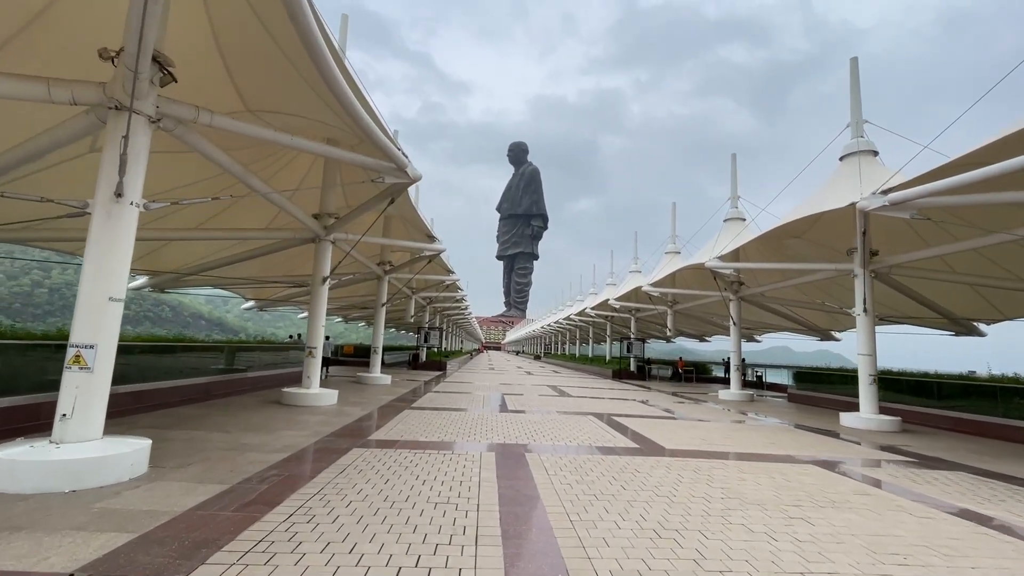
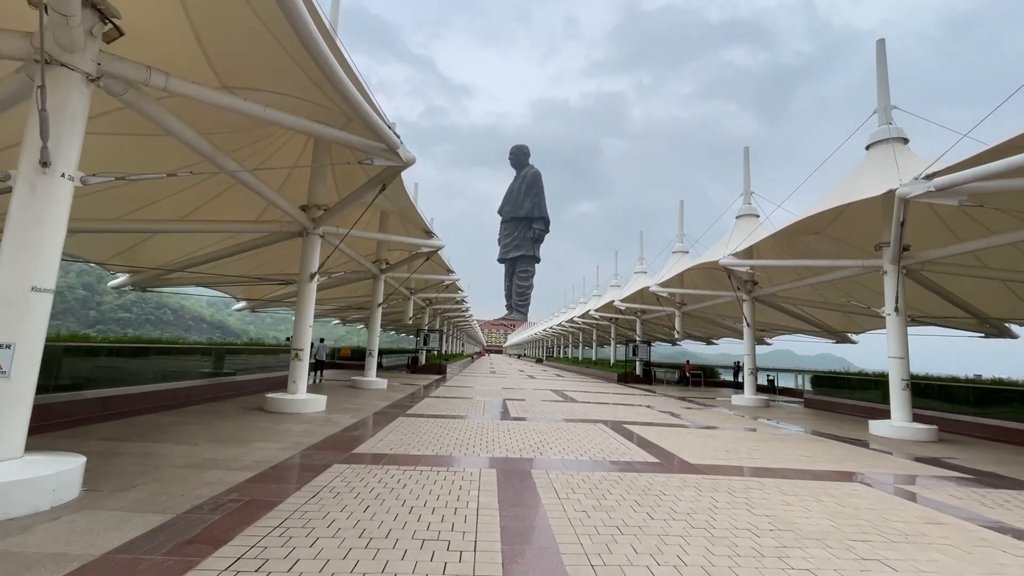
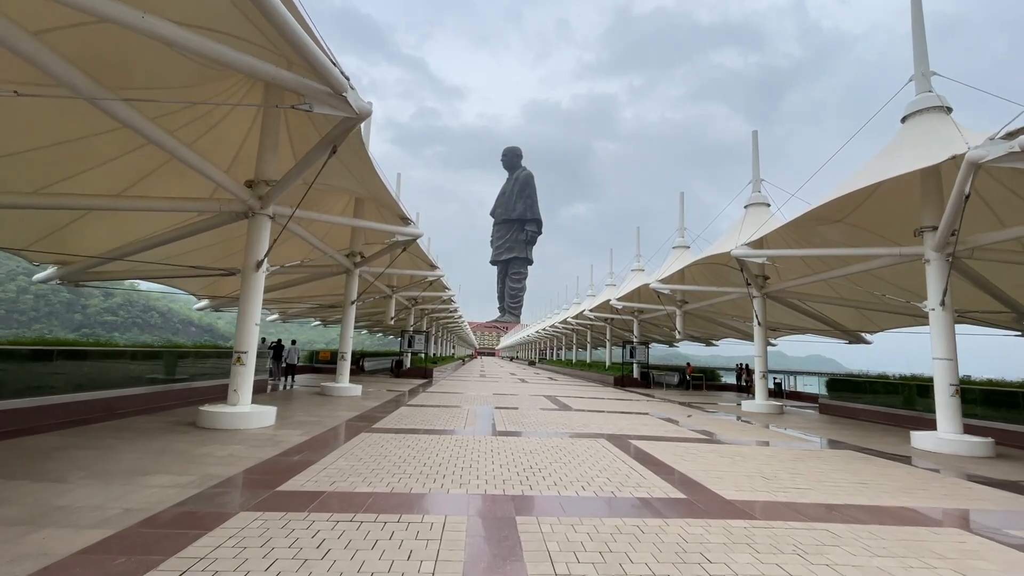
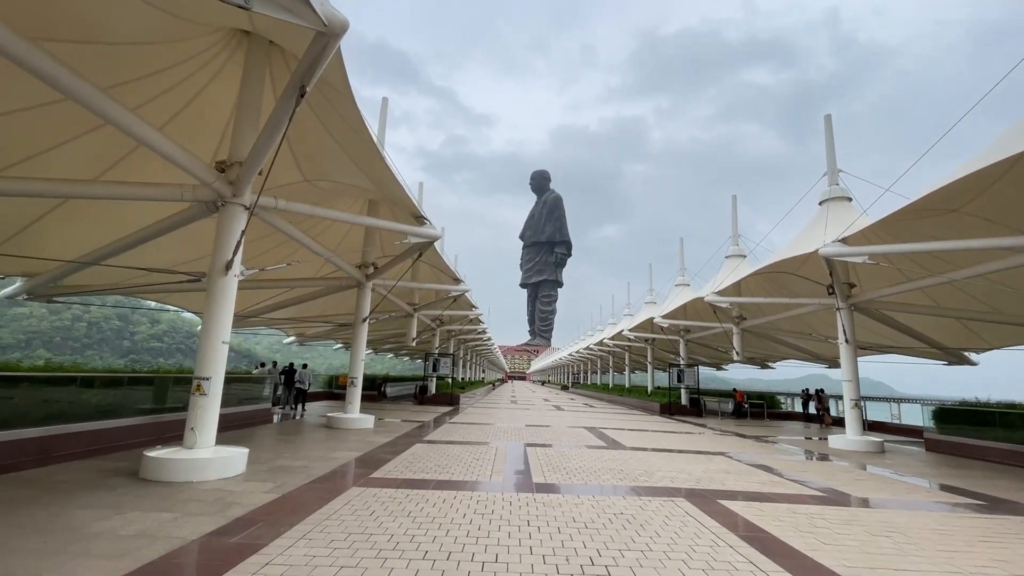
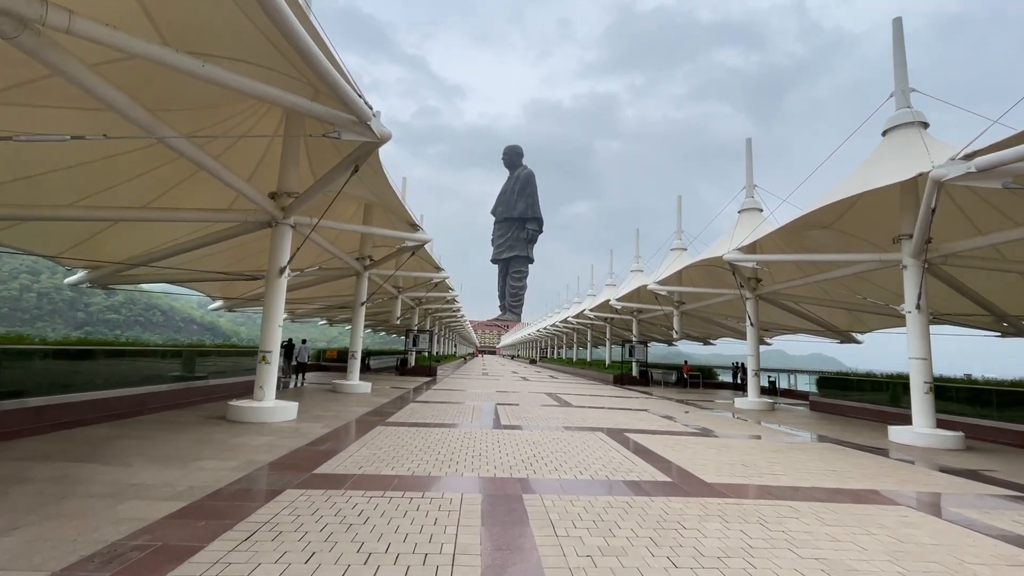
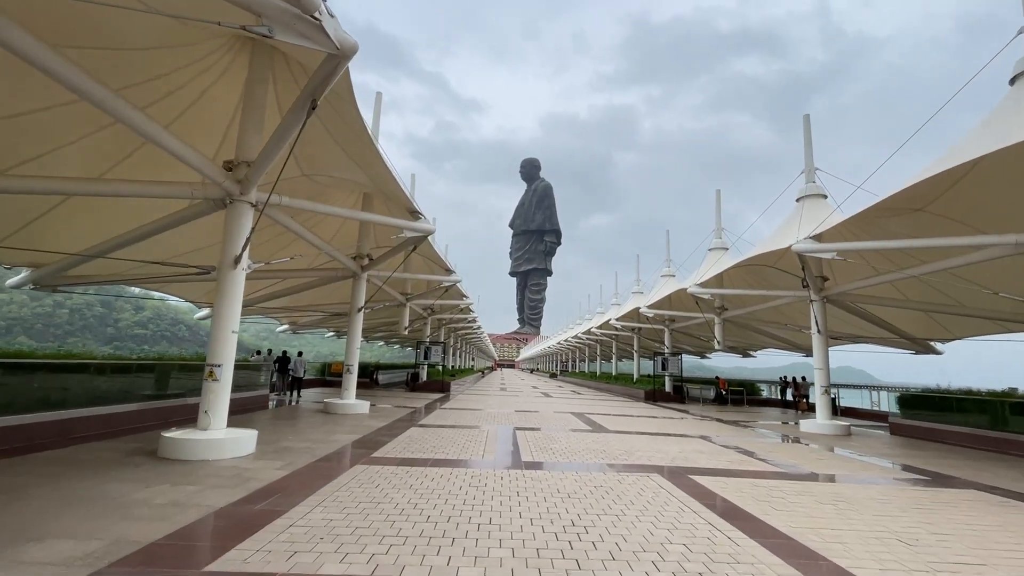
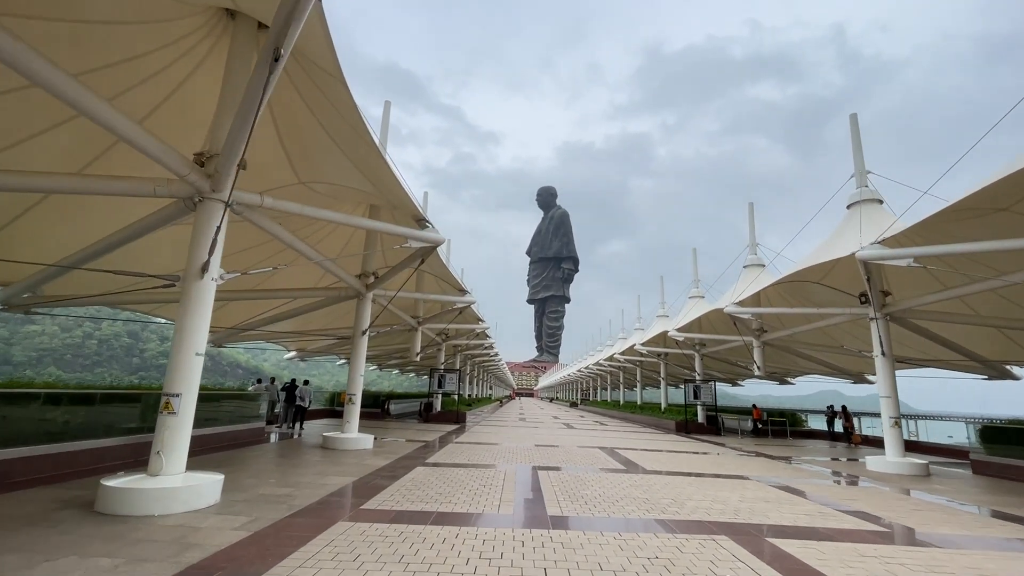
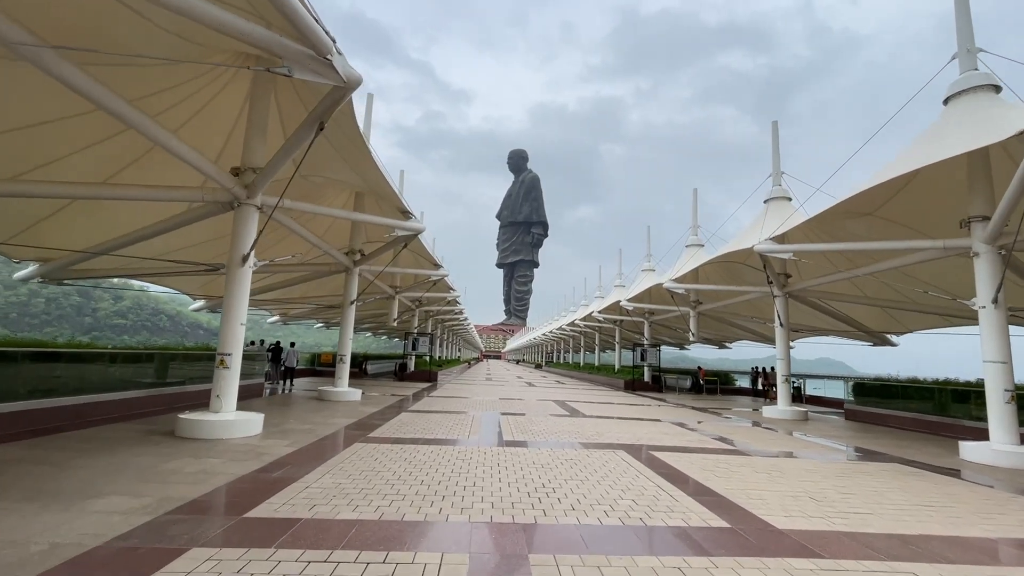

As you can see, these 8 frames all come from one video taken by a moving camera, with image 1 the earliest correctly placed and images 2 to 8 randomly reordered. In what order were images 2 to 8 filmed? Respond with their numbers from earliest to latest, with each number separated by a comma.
2, 5, 3, 8, 6, 4, 7
